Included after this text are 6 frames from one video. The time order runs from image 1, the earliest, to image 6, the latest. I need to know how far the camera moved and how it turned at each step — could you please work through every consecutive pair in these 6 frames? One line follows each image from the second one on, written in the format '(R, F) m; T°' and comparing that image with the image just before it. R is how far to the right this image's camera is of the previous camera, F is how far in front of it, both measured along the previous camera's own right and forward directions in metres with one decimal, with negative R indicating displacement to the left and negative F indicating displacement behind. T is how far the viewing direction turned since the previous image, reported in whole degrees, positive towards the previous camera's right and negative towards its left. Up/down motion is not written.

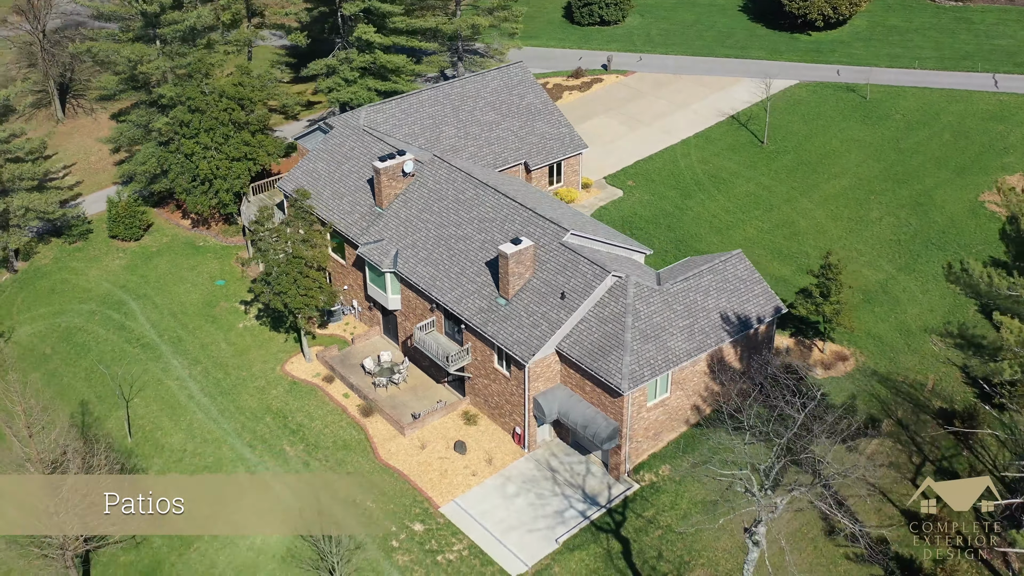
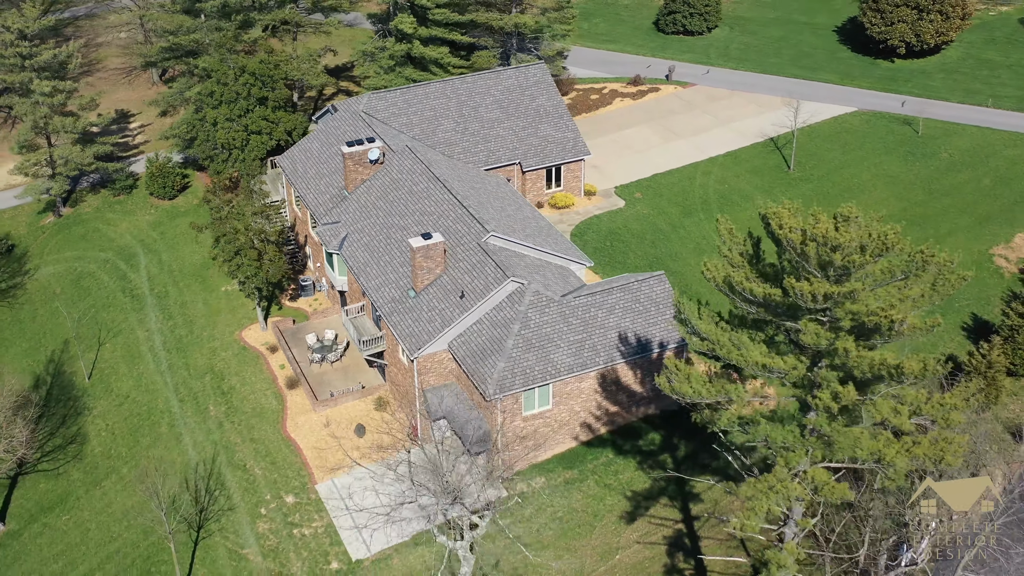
(+8.6, +0.7) m; -11°
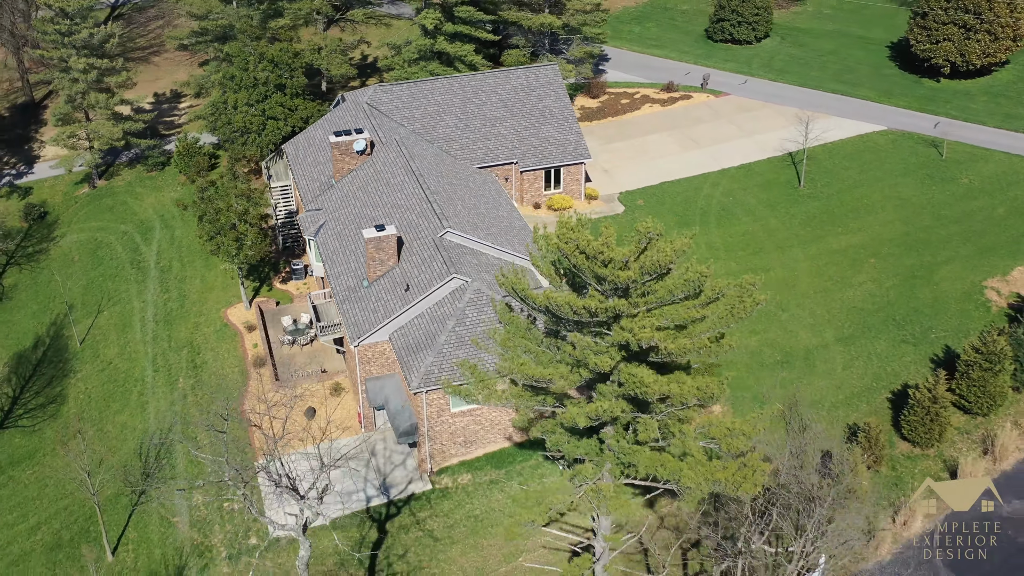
(+5.0, +0.1) m; -7°
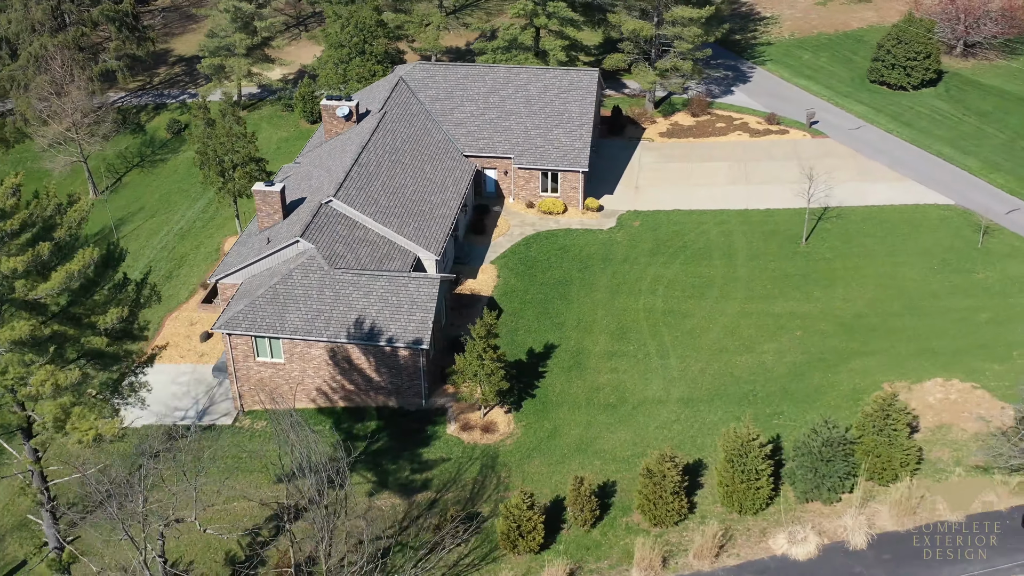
(+16.2, +2.7) m; -22°
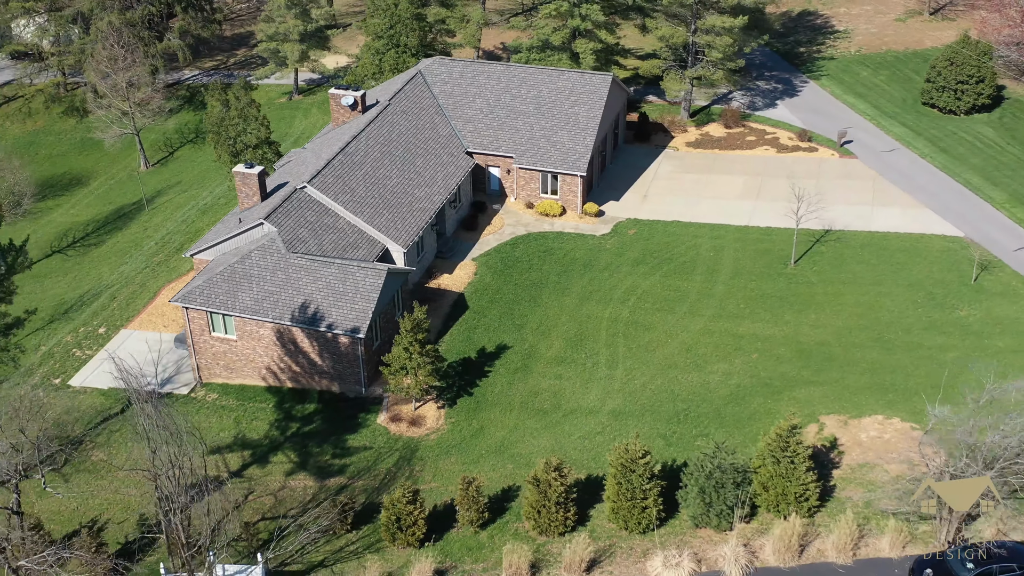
(+5.7, +0.3) m; -8°
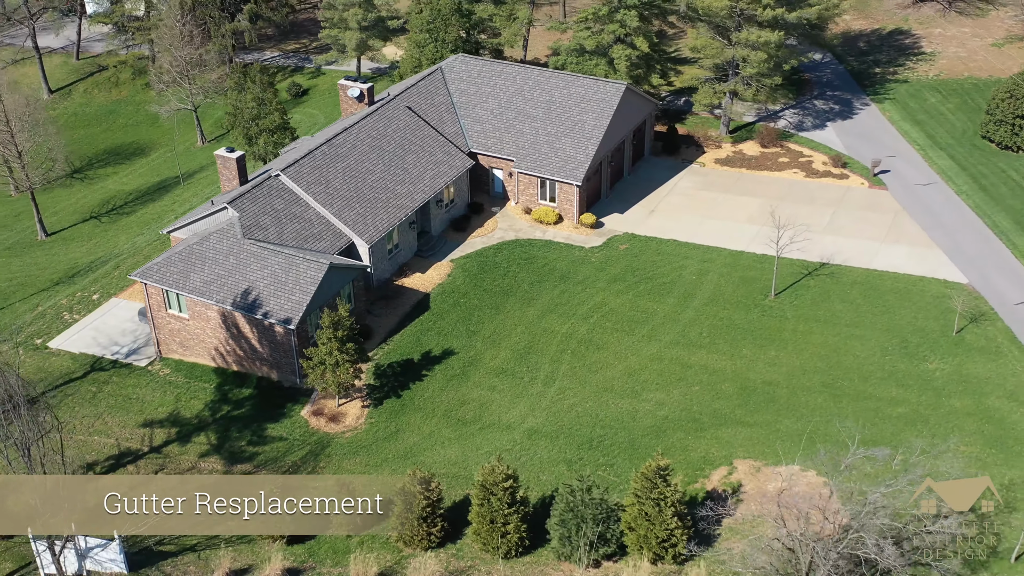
(+6.4, +1.1) m; -9°
